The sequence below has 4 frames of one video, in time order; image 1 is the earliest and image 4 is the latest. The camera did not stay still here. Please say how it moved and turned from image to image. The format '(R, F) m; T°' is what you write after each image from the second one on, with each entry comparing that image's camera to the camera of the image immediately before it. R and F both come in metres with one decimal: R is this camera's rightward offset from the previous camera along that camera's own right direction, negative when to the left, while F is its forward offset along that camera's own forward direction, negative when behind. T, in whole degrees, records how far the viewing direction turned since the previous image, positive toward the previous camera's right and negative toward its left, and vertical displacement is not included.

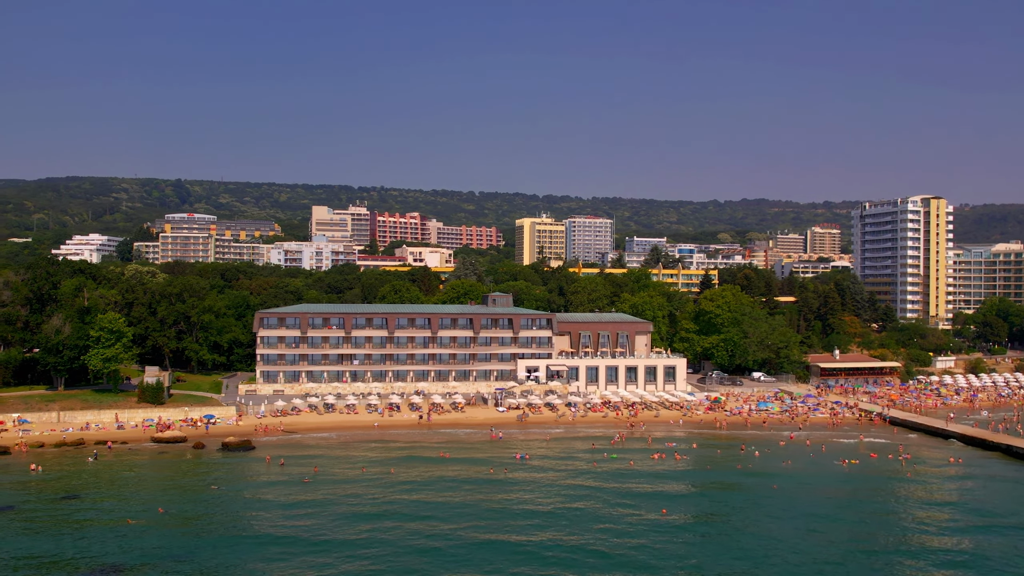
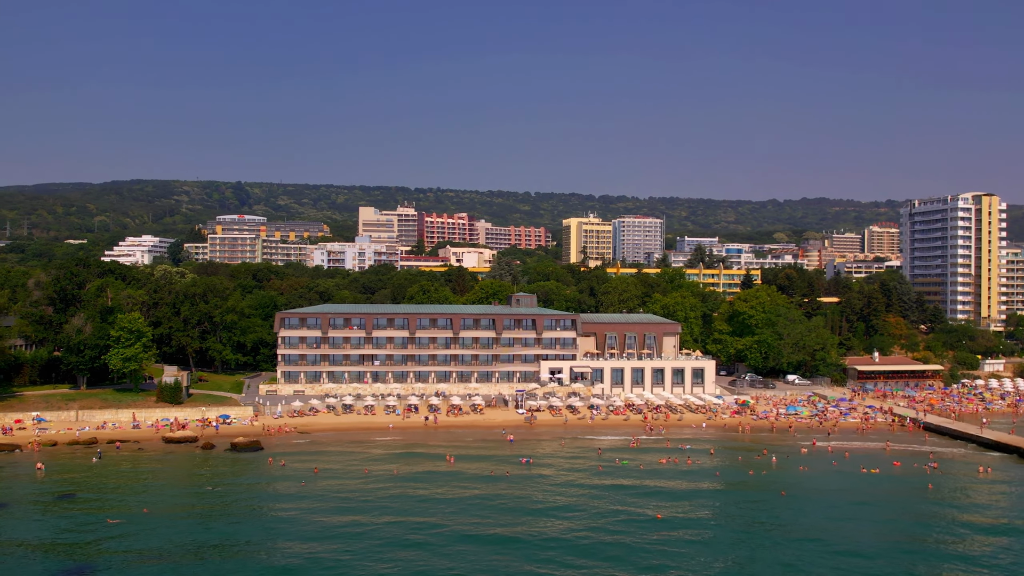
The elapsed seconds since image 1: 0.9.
(+3.3, +1.5) m; -3°
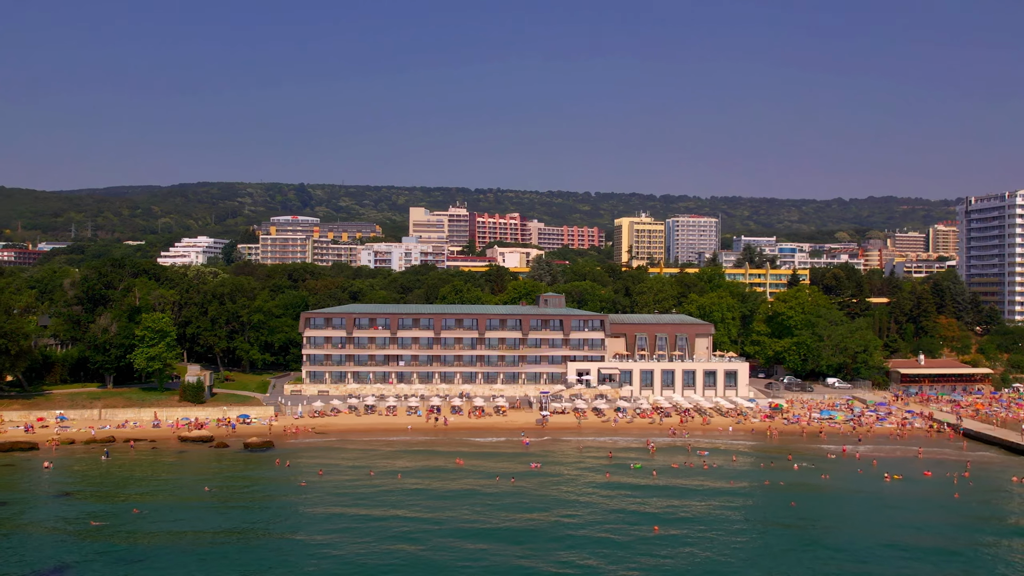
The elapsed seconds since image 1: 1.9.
(+3.3, +1.5) m; -3°
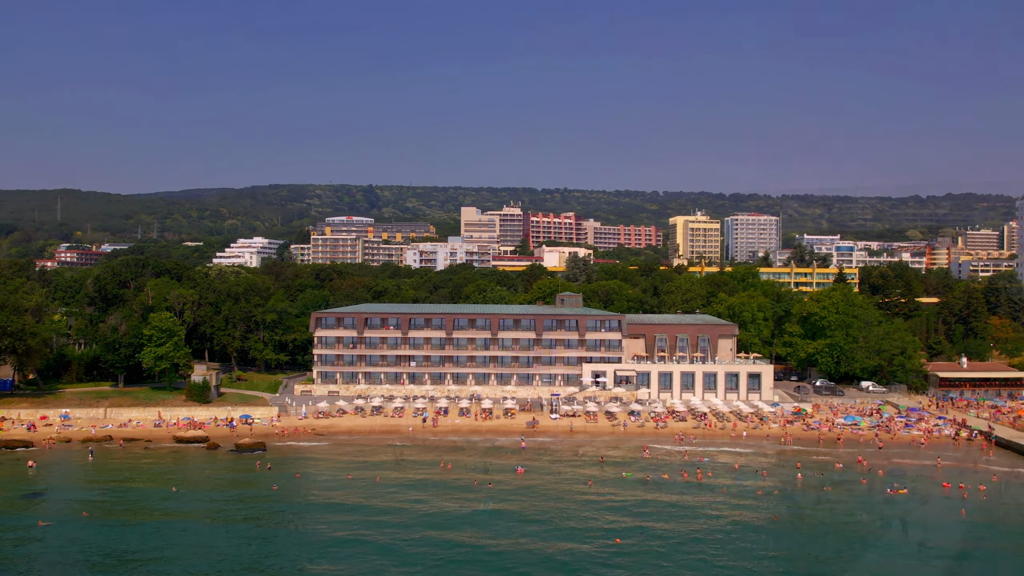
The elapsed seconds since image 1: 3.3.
(+5.4, +2.0) m; -4°
